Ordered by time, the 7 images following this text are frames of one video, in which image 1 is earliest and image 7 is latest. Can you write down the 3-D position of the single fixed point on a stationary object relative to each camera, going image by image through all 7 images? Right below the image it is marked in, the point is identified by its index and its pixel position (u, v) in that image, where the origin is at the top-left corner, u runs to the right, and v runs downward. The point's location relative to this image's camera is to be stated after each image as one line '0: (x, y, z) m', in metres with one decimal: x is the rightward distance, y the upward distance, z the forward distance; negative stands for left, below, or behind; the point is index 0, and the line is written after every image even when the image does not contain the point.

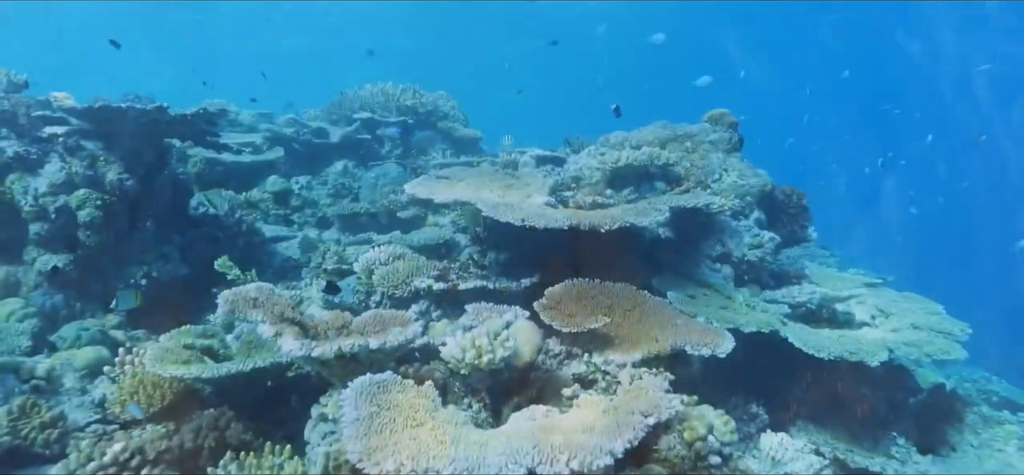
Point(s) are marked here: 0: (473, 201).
0: (-0.5, +0.4, +5.3) m
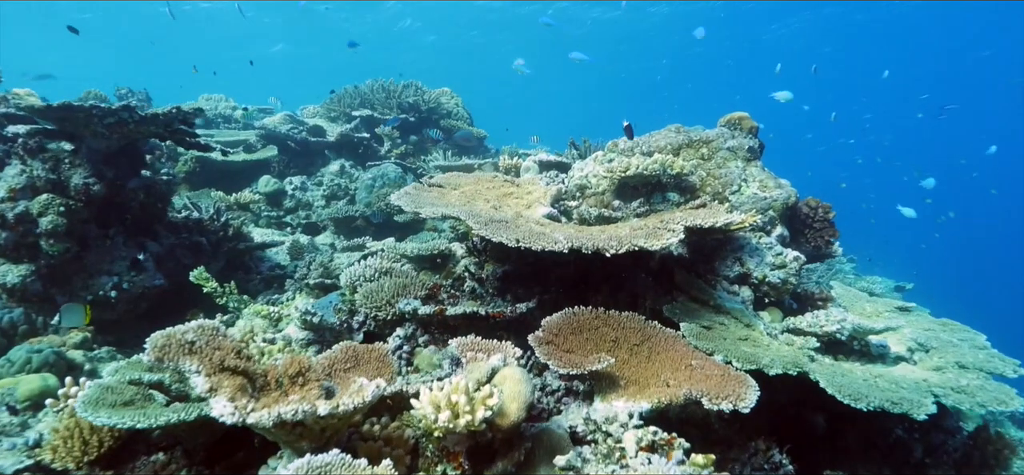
0: (-0.5, +0.2, +4.8) m
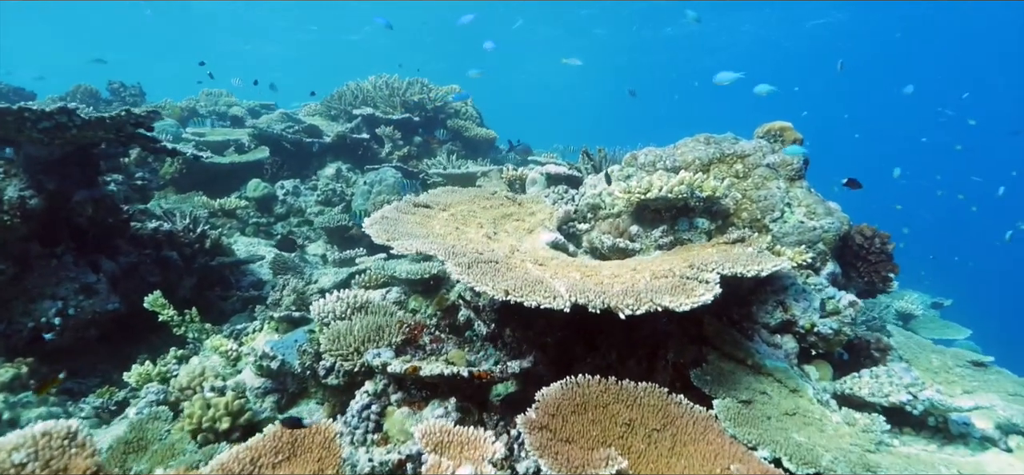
0: (-0.6, -0.1, +3.9) m
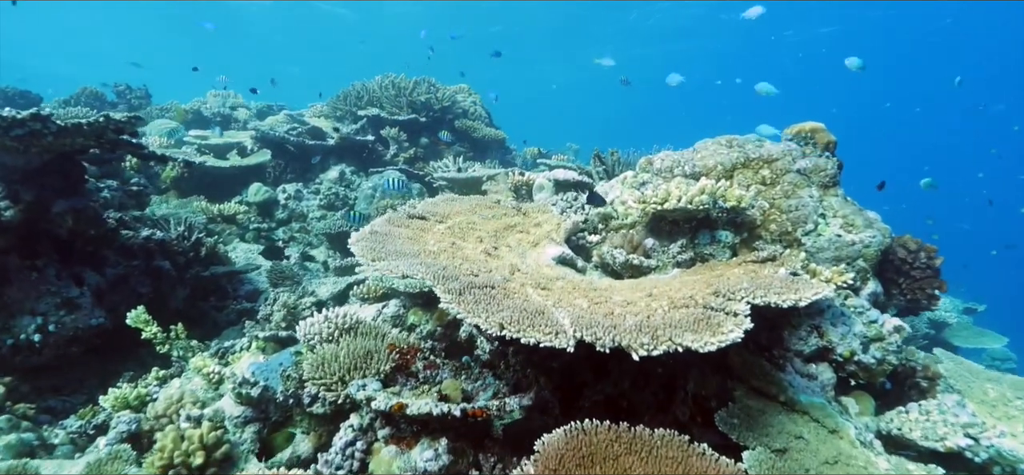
0: (-0.6, -0.3, +3.5) m
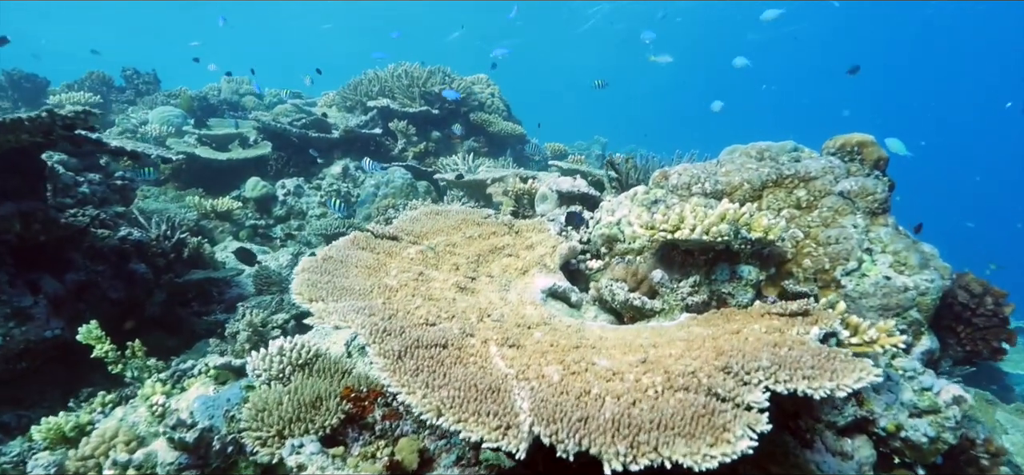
0: (-0.8, -0.5, +2.9) m
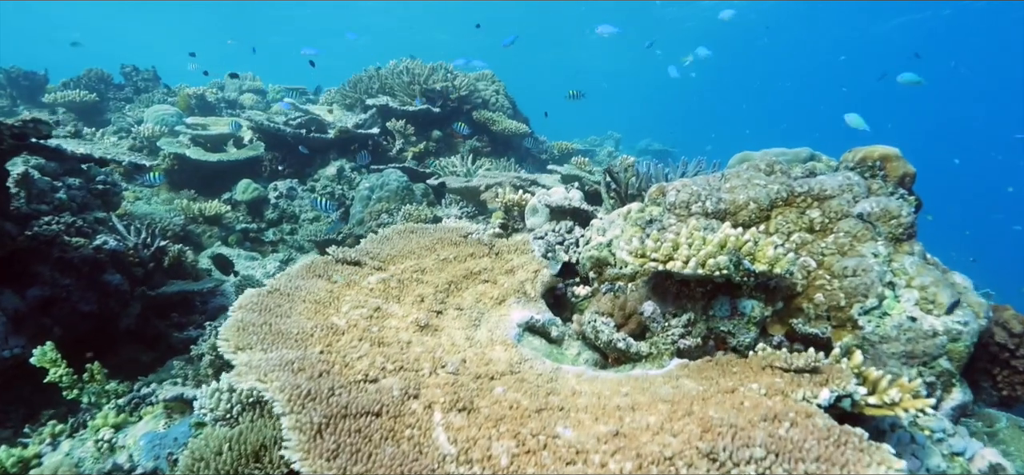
0: (-1.1, -0.7, +2.5) m
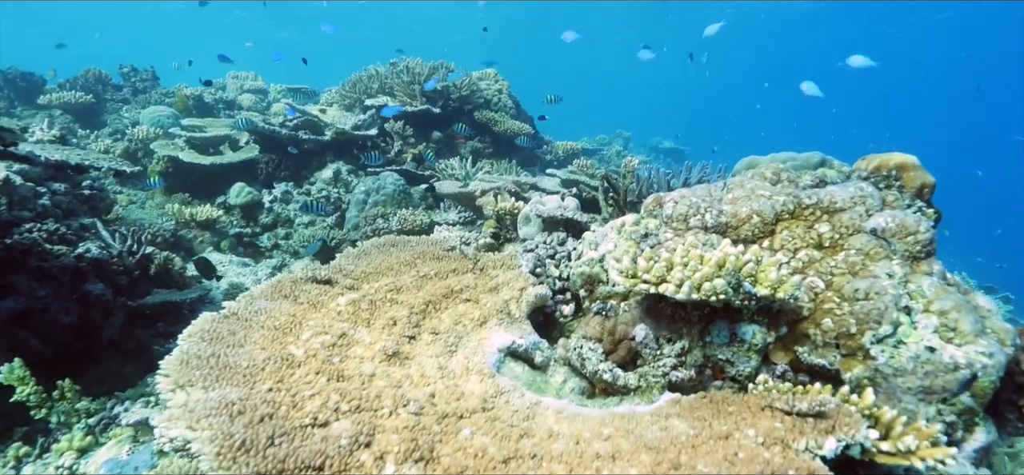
0: (-1.3, -0.9, +2.2) m
